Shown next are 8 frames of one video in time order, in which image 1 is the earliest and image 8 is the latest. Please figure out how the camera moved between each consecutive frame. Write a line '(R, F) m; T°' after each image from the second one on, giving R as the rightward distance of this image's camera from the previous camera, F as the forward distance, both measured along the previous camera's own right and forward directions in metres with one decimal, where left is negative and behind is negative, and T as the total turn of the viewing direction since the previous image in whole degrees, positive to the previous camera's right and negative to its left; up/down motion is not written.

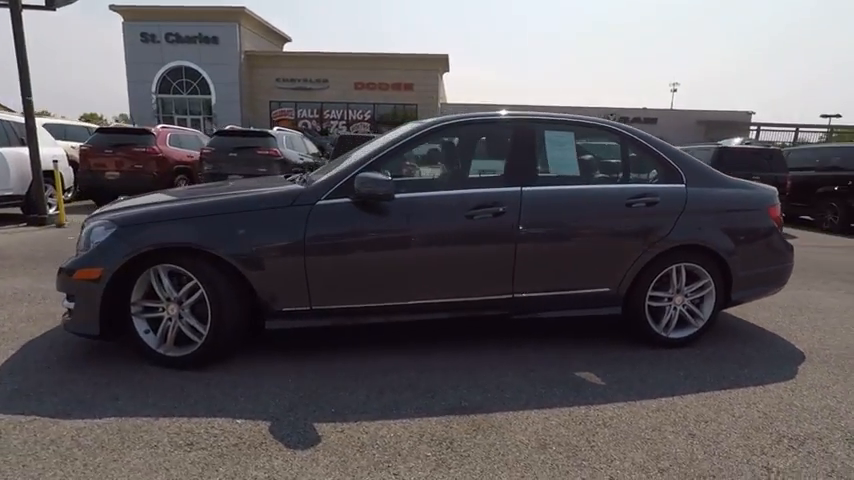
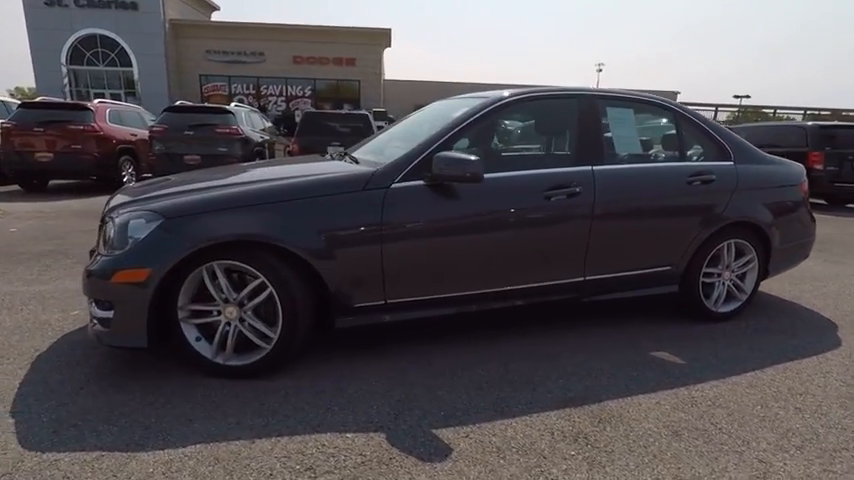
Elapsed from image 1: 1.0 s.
(-1.4, +0.5) m; +8°
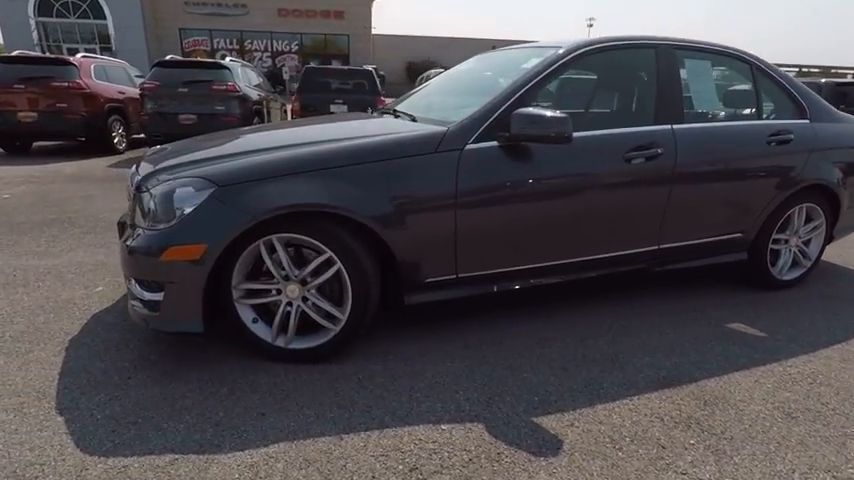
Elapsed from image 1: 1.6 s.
(-0.8, +0.4) m; +2°
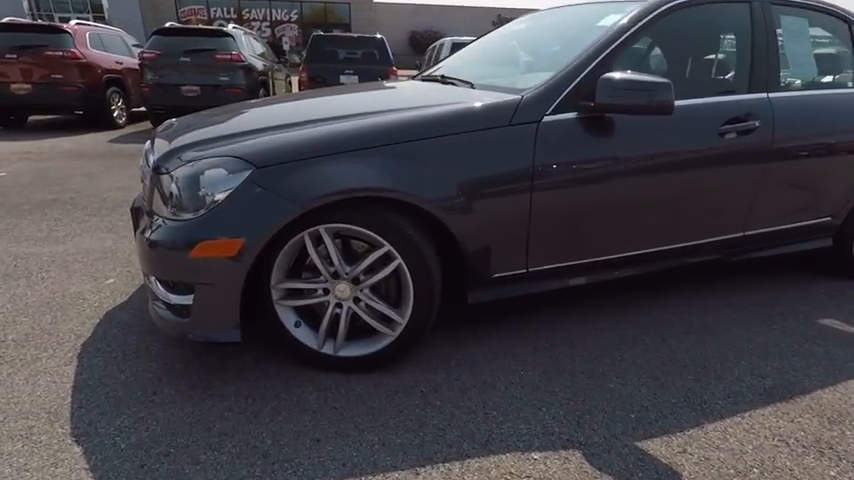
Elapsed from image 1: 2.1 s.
(-0.5, +0.6) m; 0°
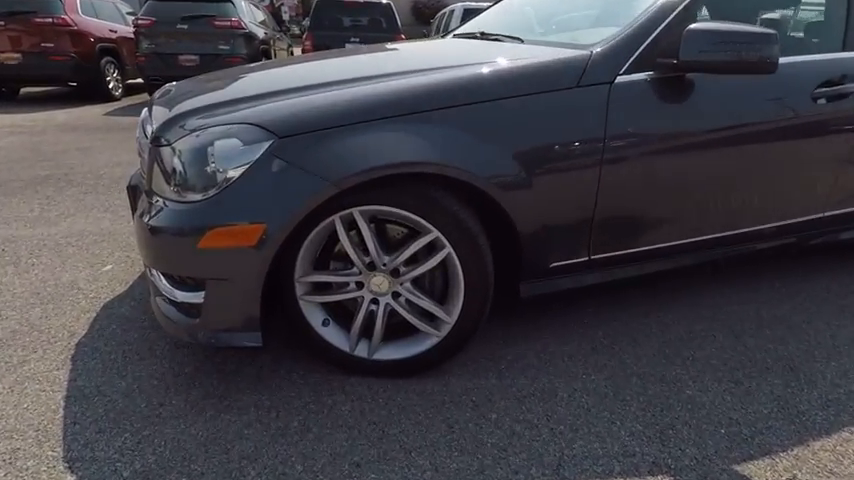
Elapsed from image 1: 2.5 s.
(-0.3, +0.5) m; 0°
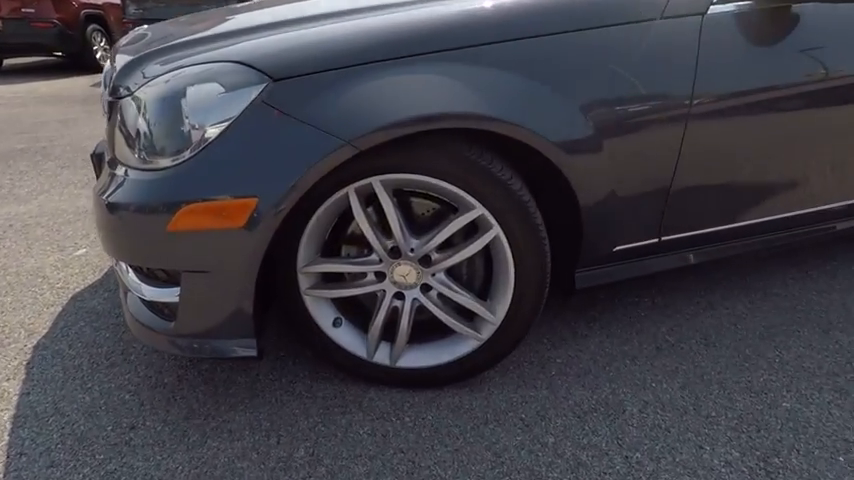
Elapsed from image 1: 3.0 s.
(-0.2, +0.6) m; 0°
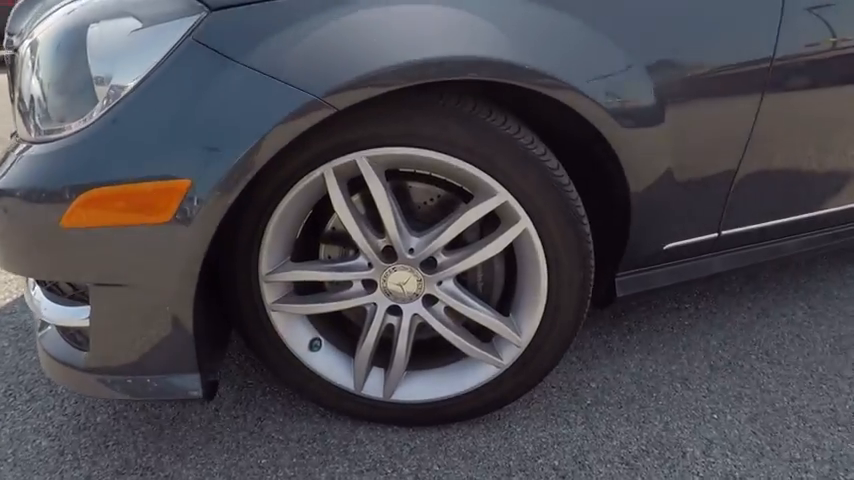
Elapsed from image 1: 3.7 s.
(0.0, +0.5) m; 0°
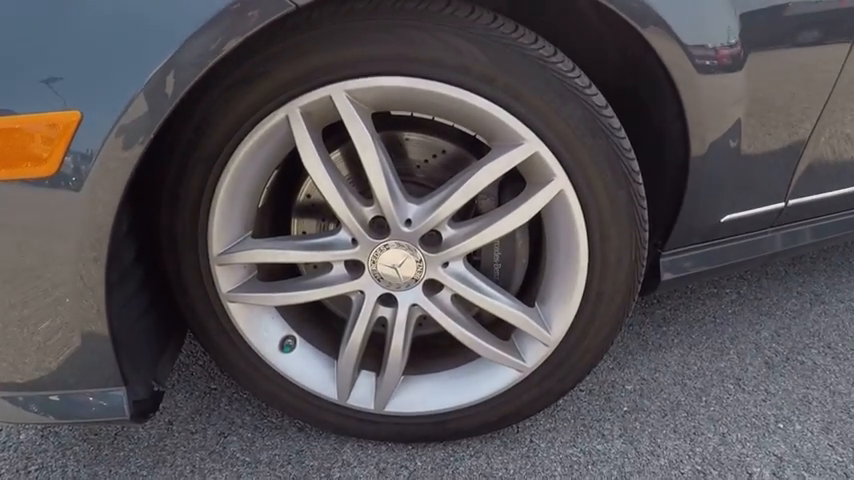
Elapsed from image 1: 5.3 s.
(0.0, +0.4) m; 0°
